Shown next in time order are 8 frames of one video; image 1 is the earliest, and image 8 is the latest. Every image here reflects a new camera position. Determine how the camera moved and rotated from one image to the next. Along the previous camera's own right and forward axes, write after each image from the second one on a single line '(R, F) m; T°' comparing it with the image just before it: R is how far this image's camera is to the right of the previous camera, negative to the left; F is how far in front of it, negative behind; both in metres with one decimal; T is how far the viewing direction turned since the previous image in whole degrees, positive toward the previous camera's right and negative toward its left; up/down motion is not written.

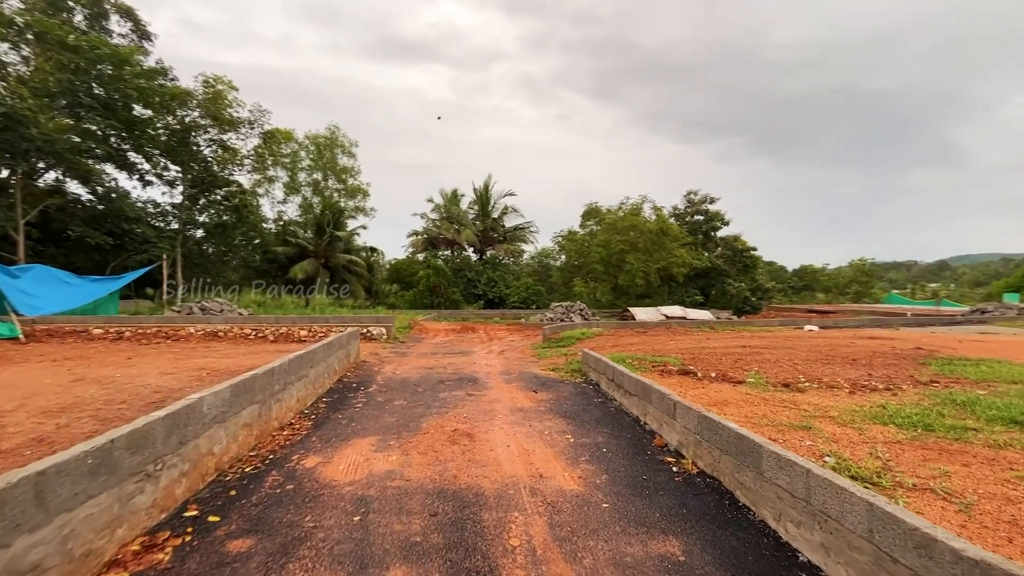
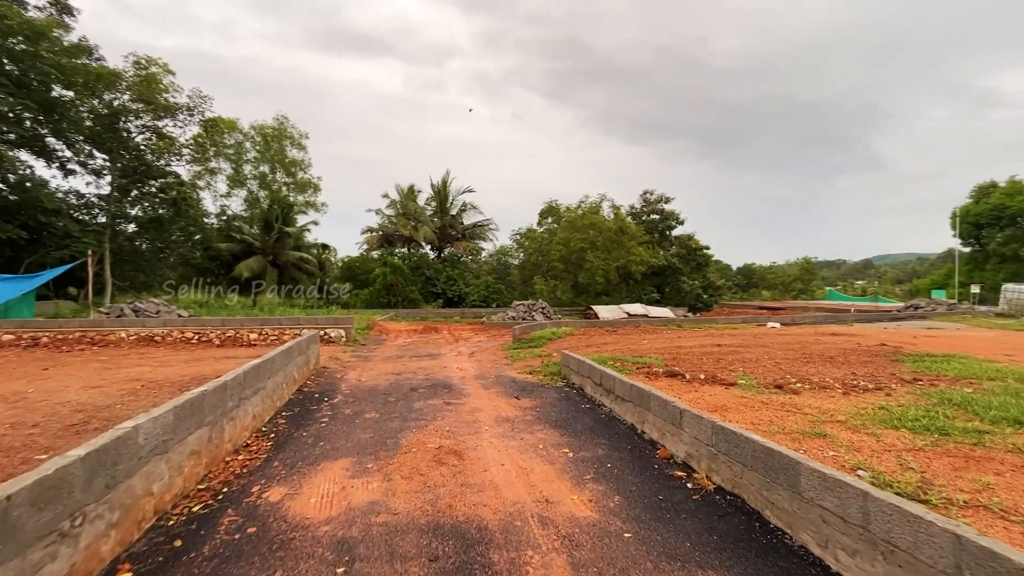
(-0.3, +0.5) m; +5°
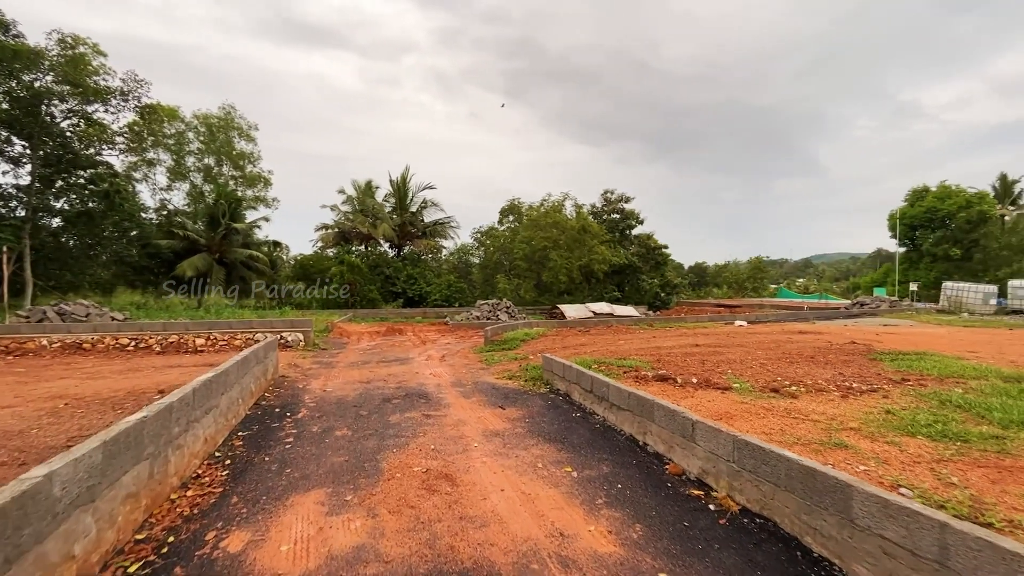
(-0.3, +0.5) m; +5°
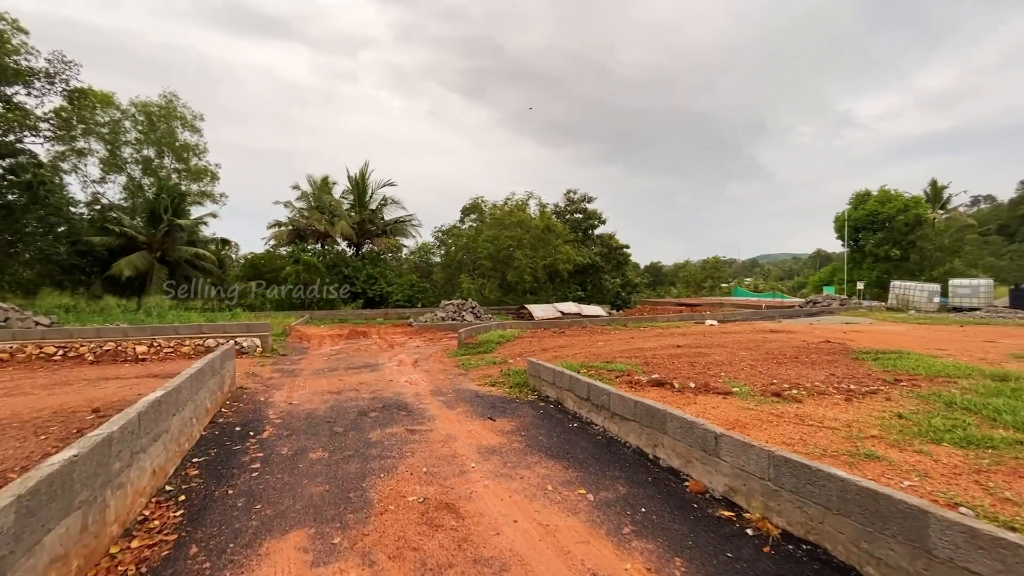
(-0.4, +0.5) m; +5°
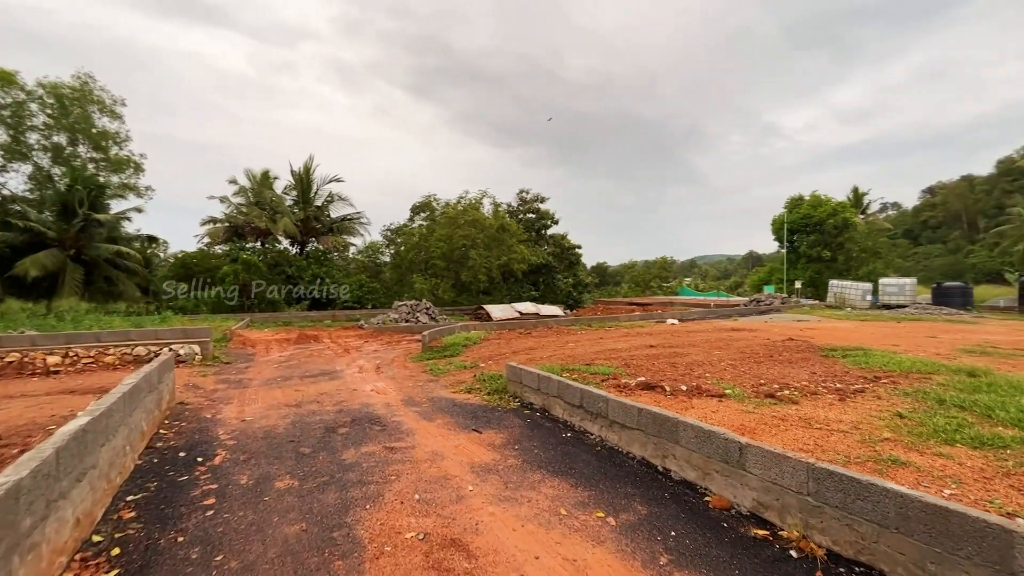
(-0.4, +0.5) m; +6°
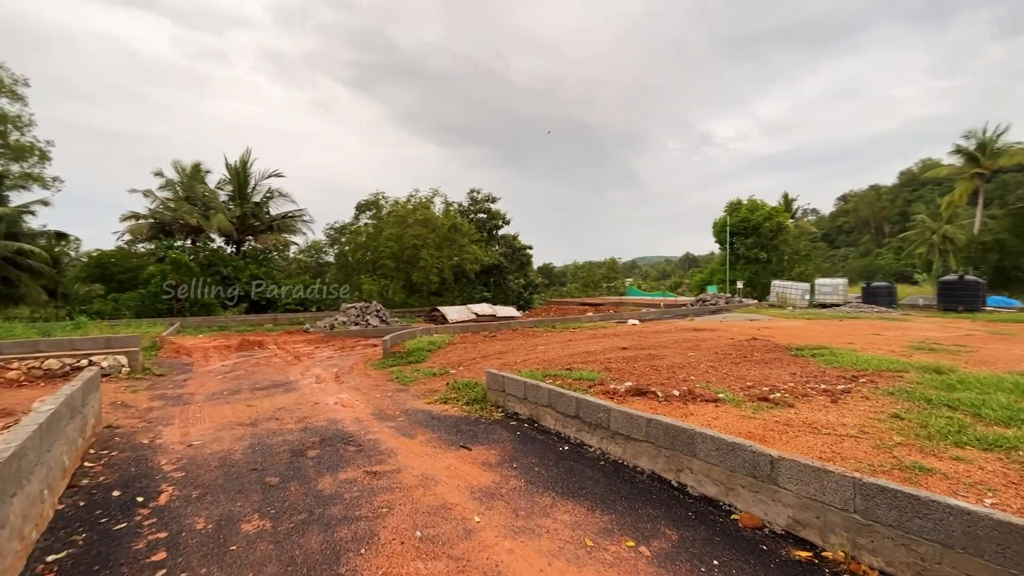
(-0.4, +0.4) m; +6°
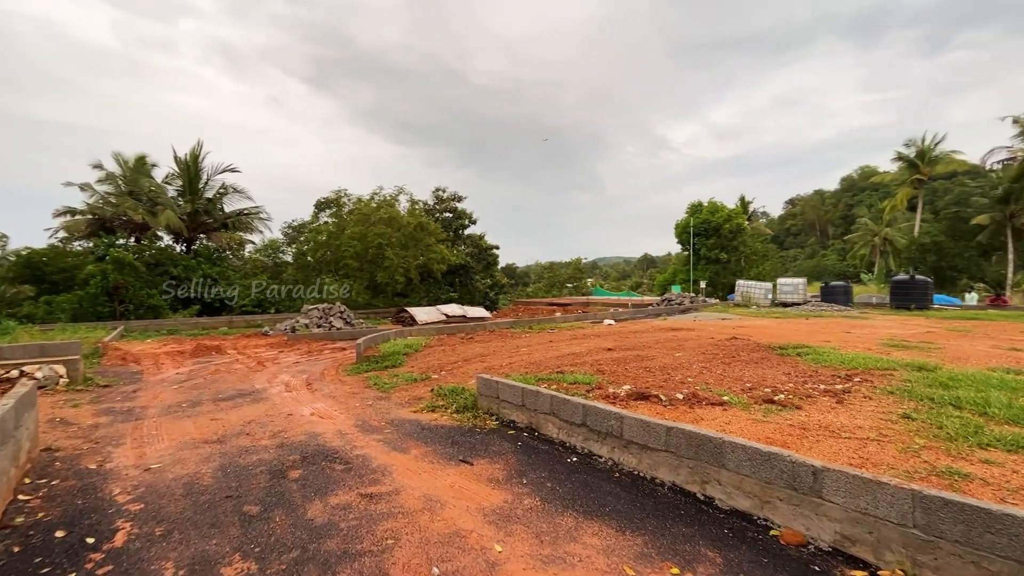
(-0.4, +0.4) m; +5°
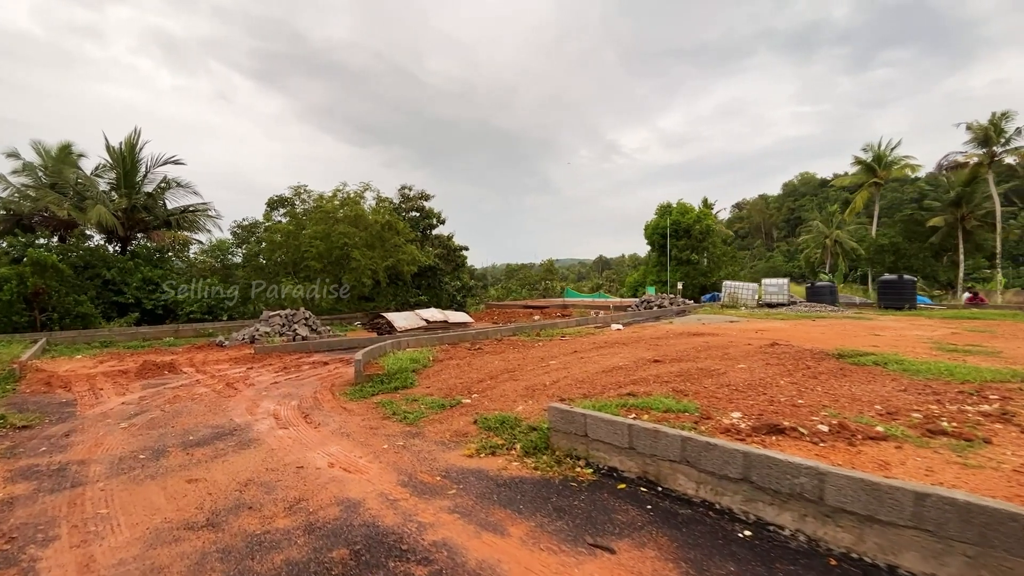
(-1.2, +1.4) m; +5°
